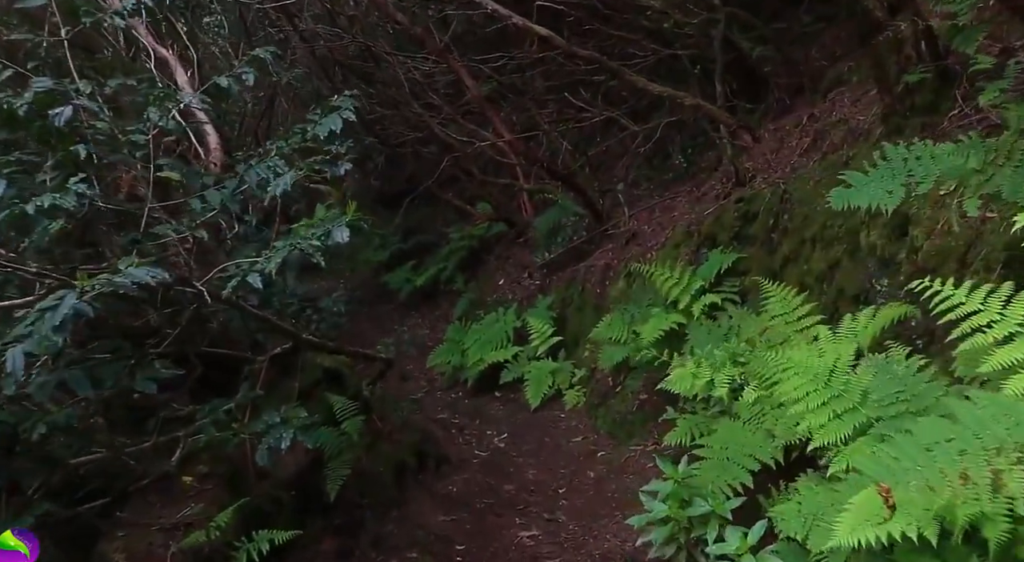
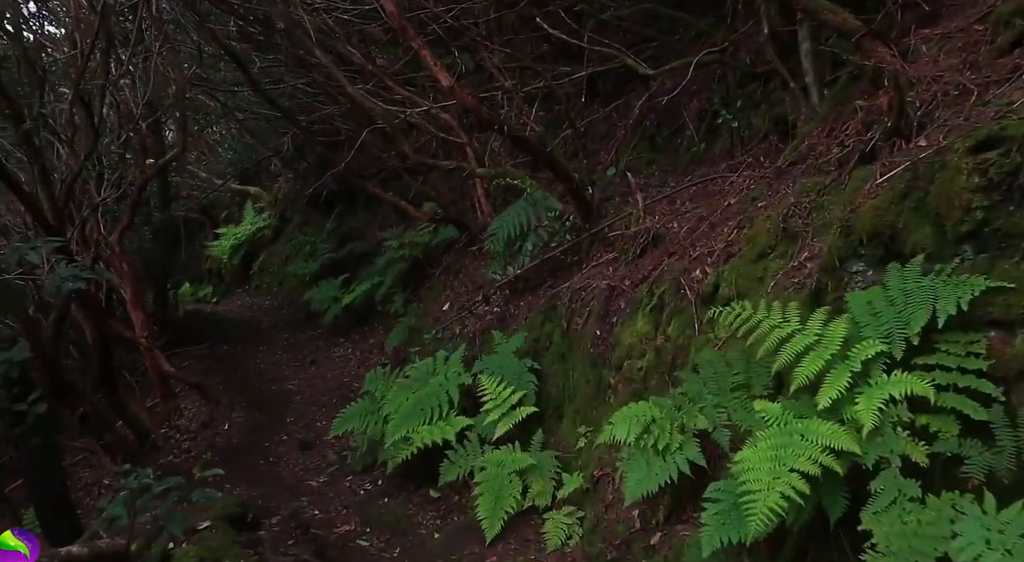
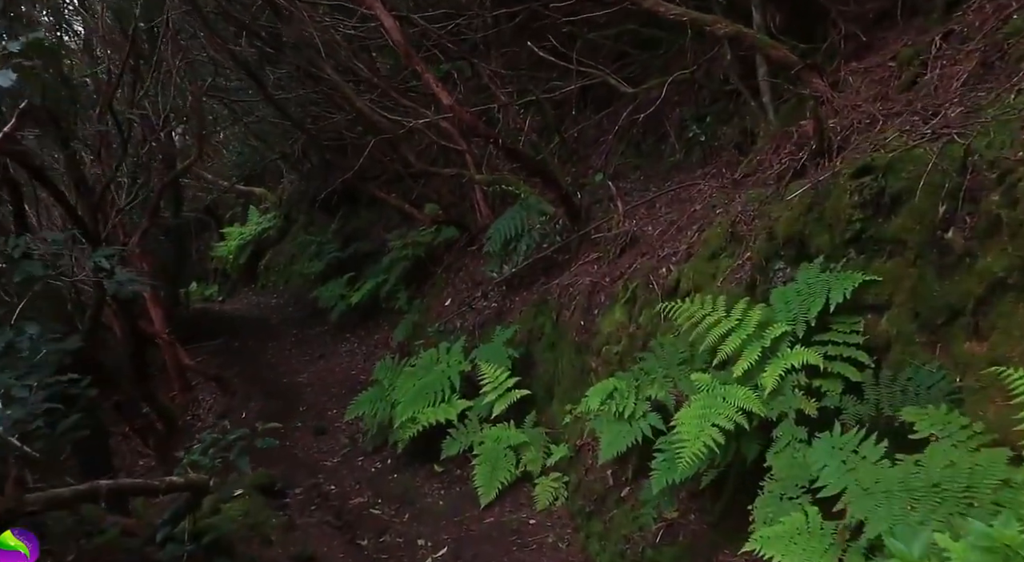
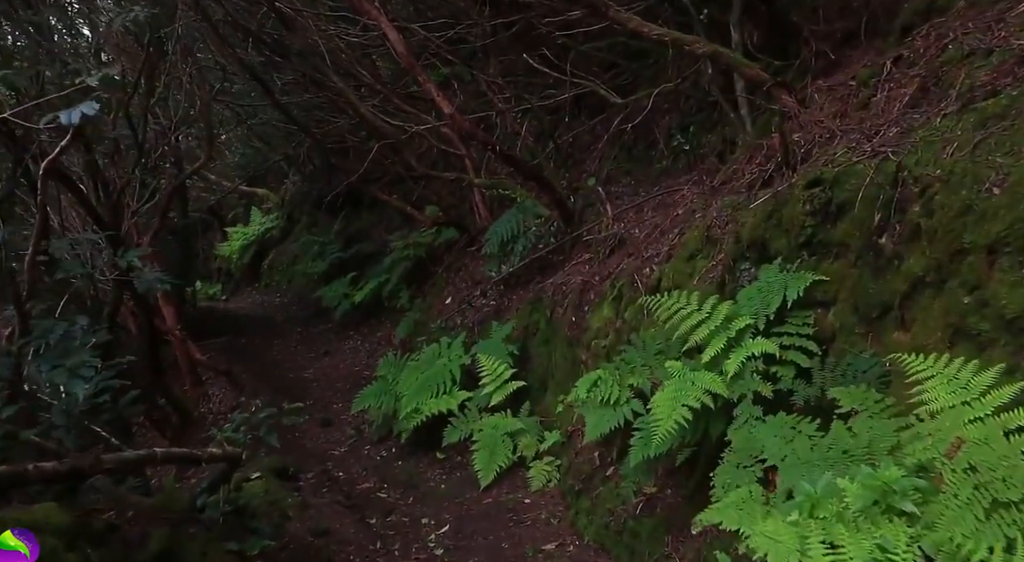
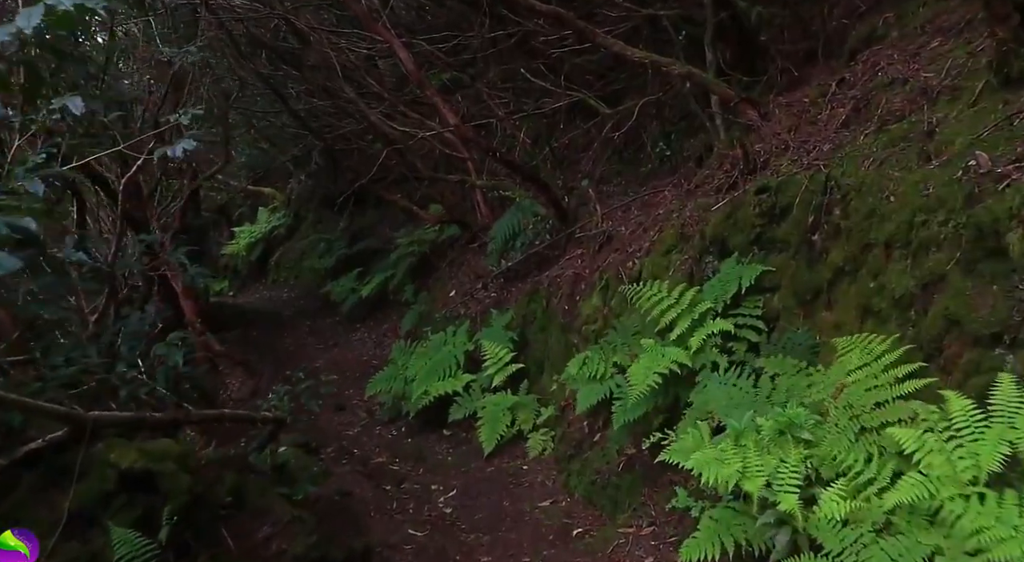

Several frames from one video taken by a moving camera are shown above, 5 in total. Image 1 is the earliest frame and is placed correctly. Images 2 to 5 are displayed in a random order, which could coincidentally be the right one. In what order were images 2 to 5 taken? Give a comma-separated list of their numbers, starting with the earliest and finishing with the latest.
5, 4, 3, 2
